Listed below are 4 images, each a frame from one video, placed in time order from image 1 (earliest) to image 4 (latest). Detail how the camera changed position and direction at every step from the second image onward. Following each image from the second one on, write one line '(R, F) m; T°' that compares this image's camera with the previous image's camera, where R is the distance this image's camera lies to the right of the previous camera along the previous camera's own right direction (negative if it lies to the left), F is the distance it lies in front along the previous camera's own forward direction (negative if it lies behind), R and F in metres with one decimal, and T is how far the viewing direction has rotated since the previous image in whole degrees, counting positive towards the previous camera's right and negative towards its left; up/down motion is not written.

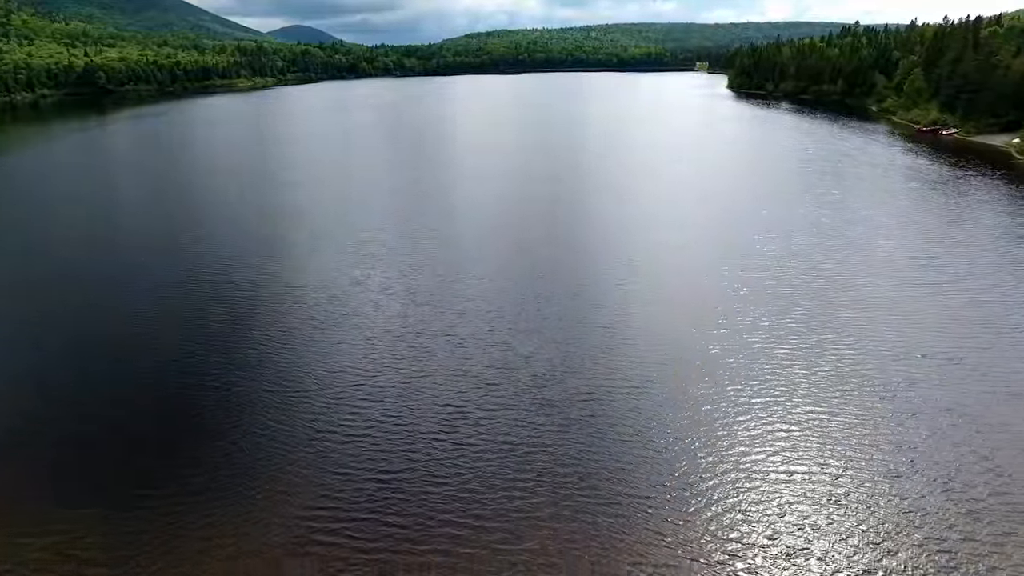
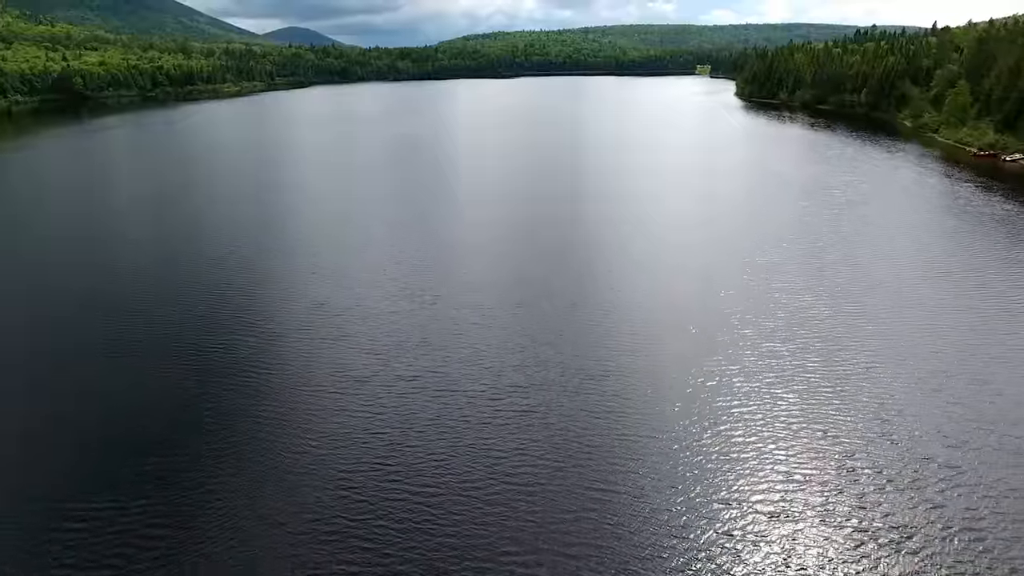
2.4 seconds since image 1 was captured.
(+0.3, +4.0) m; 0°
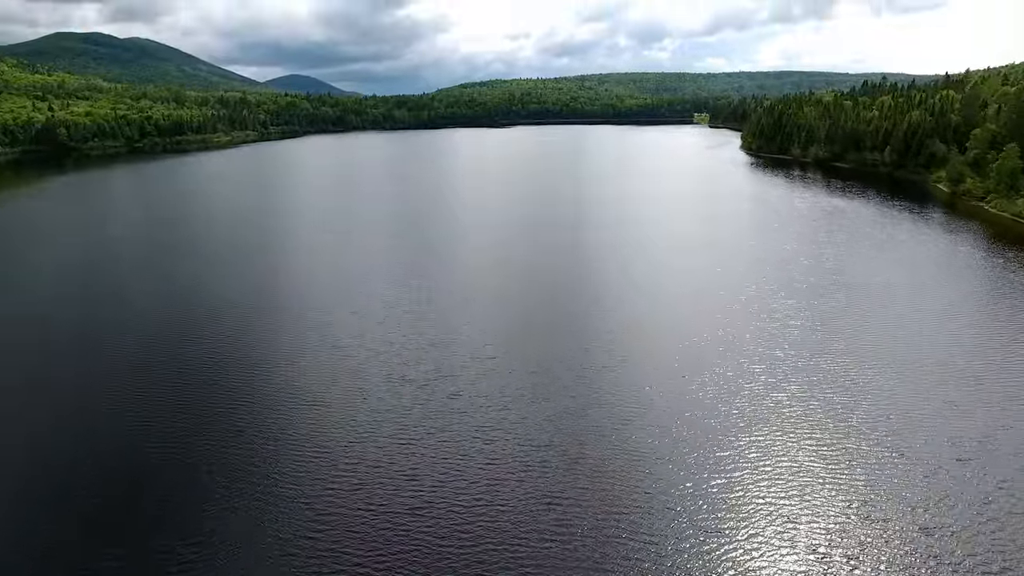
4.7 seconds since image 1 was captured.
(+0.2, +3.6) m; 0°
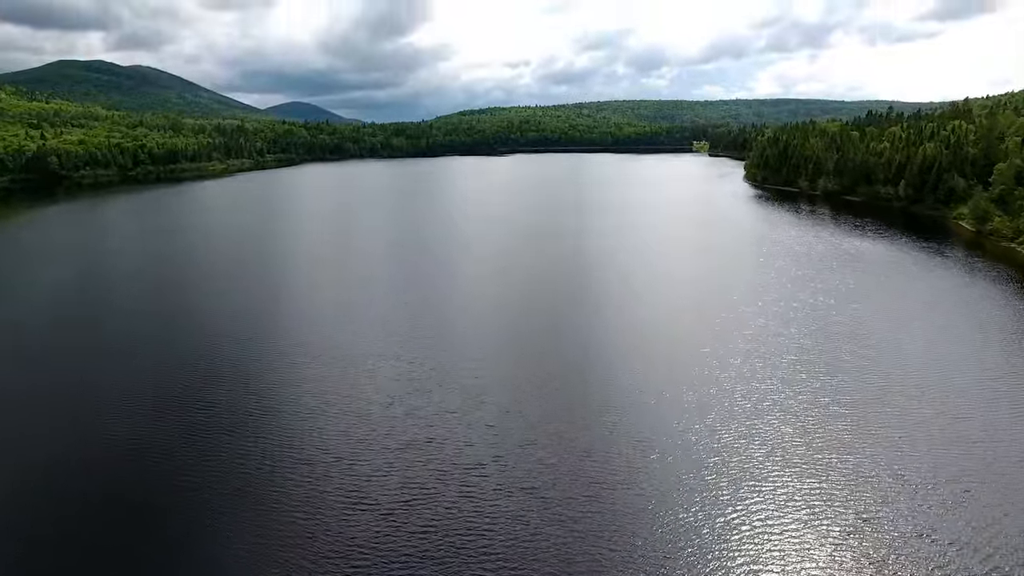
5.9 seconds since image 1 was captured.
(+0.1, +1.9) m; 0°
